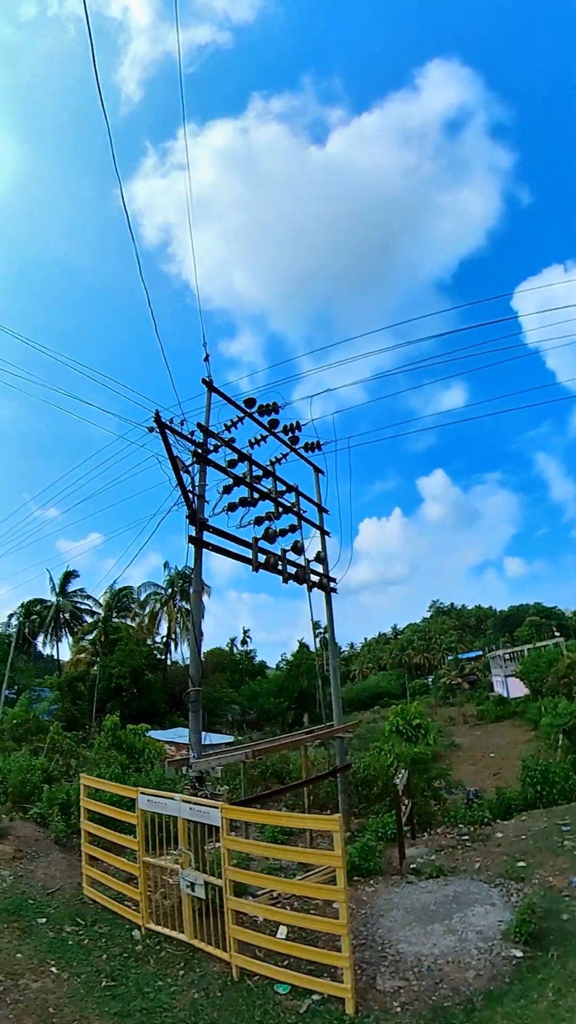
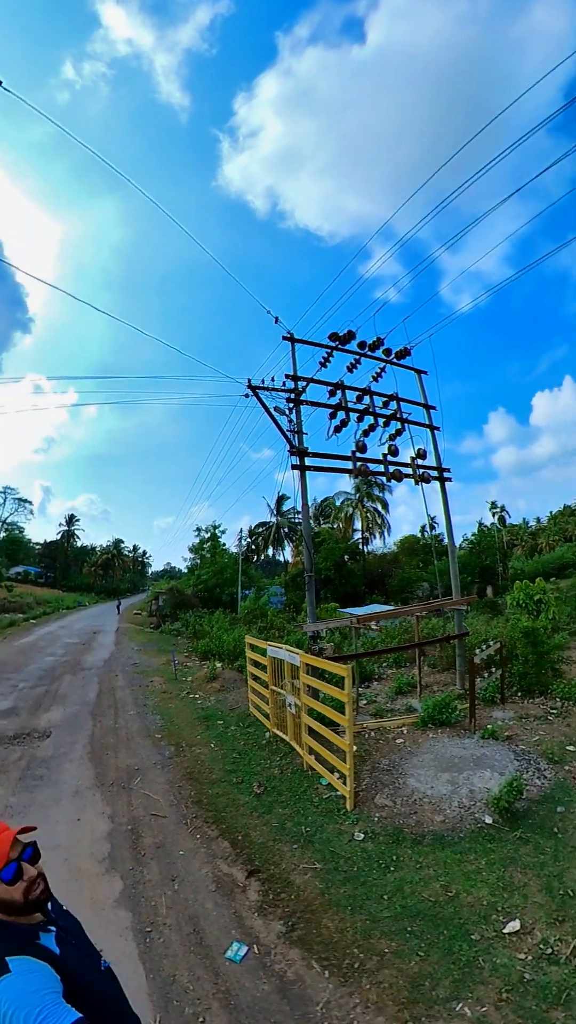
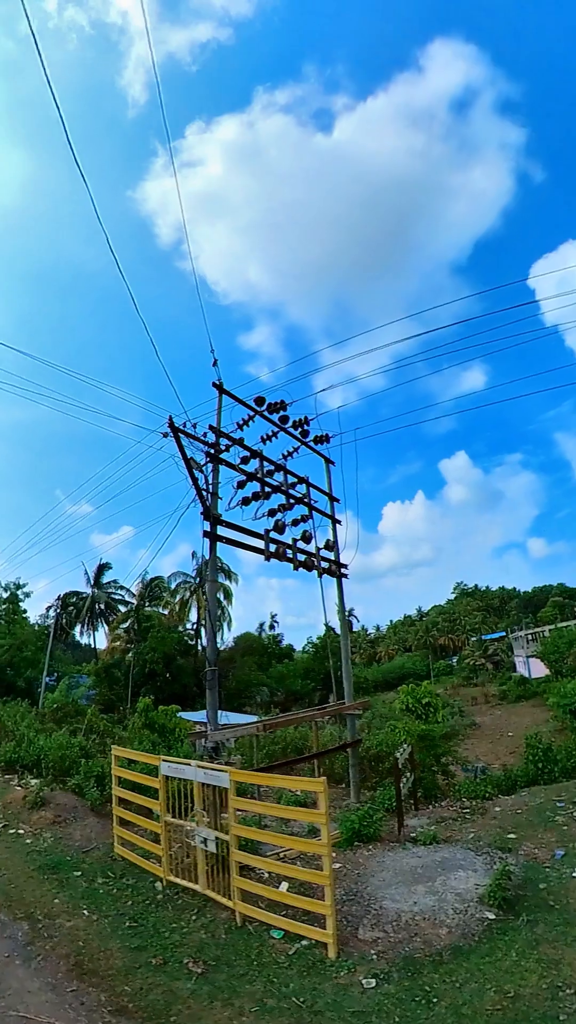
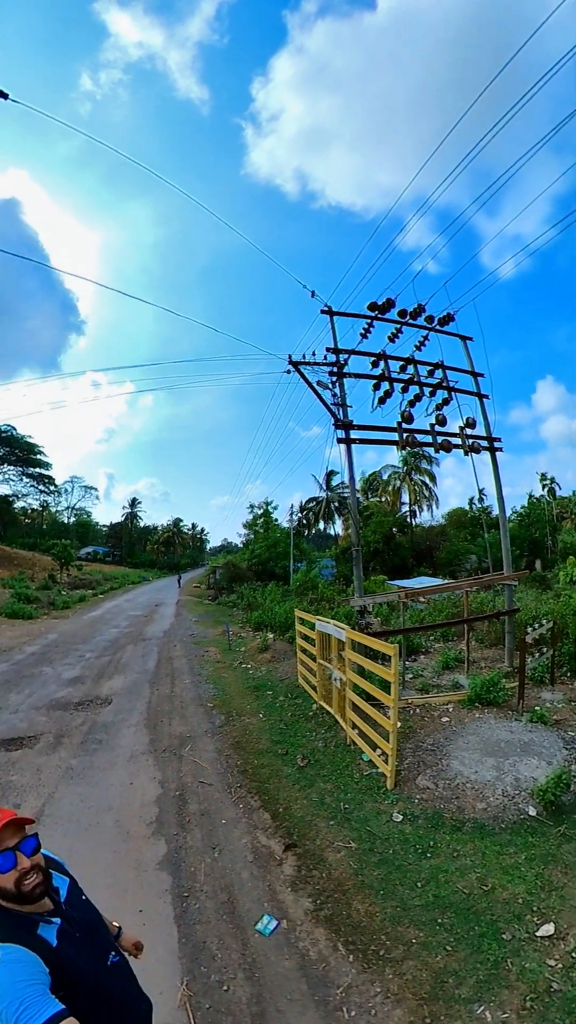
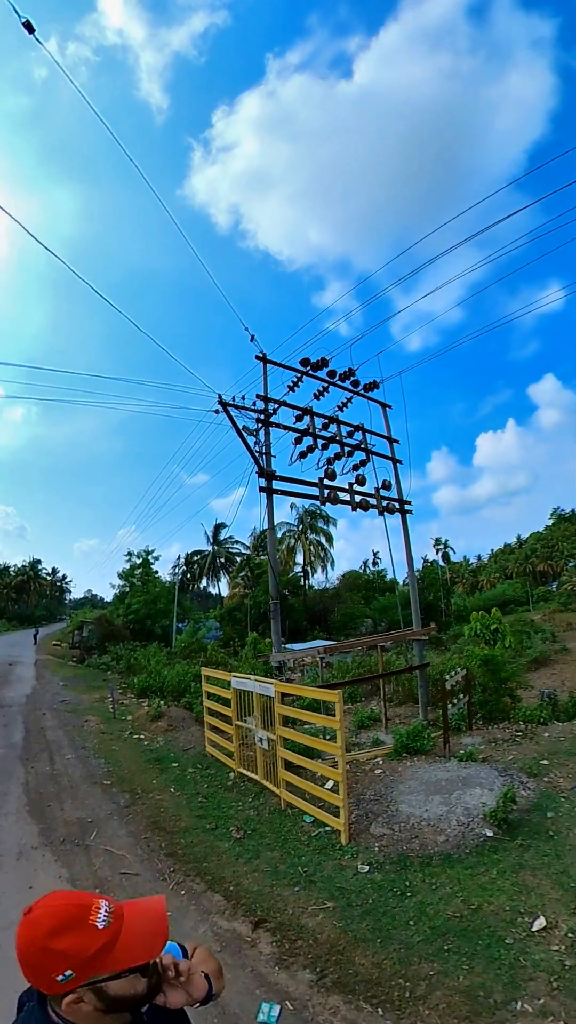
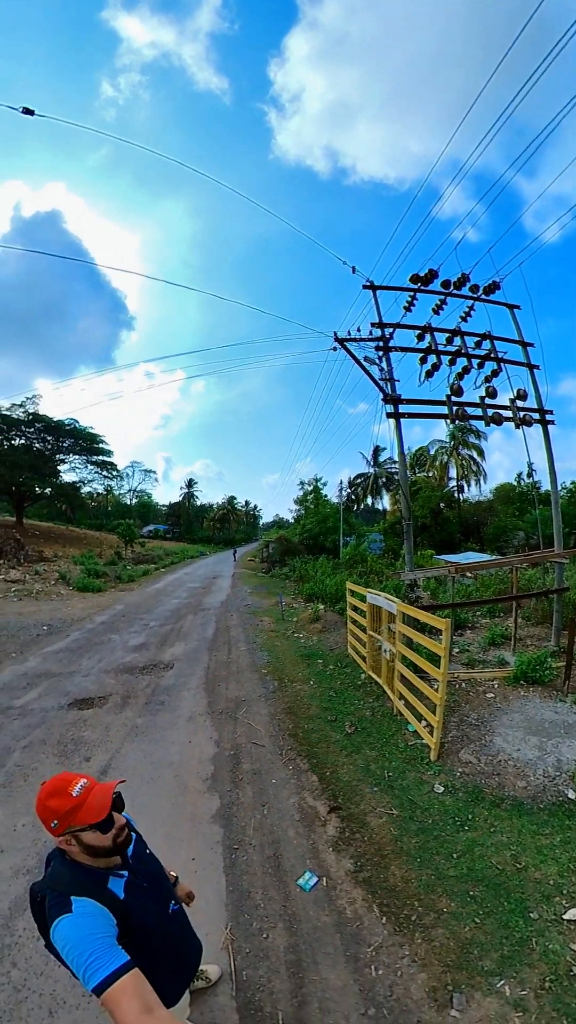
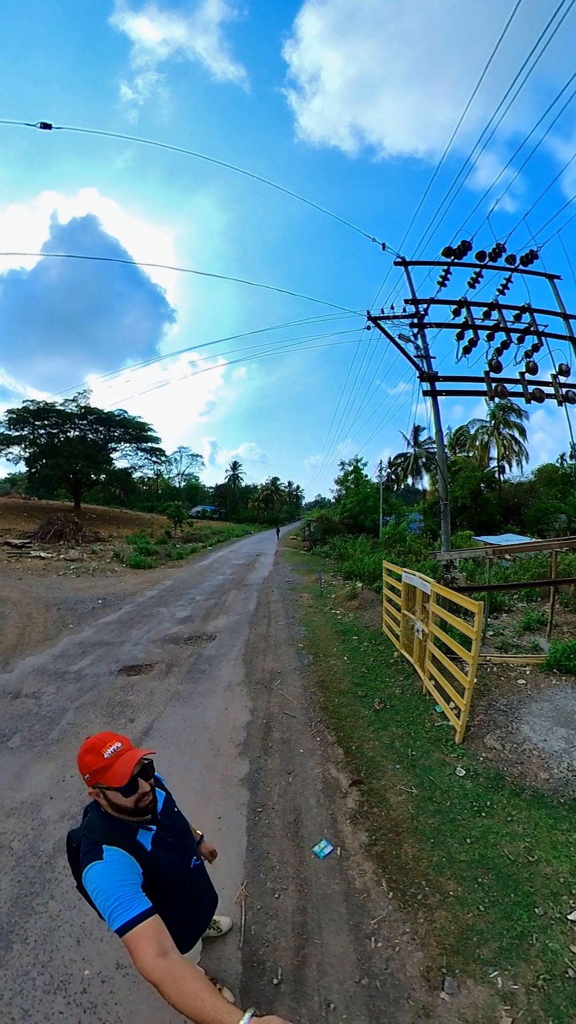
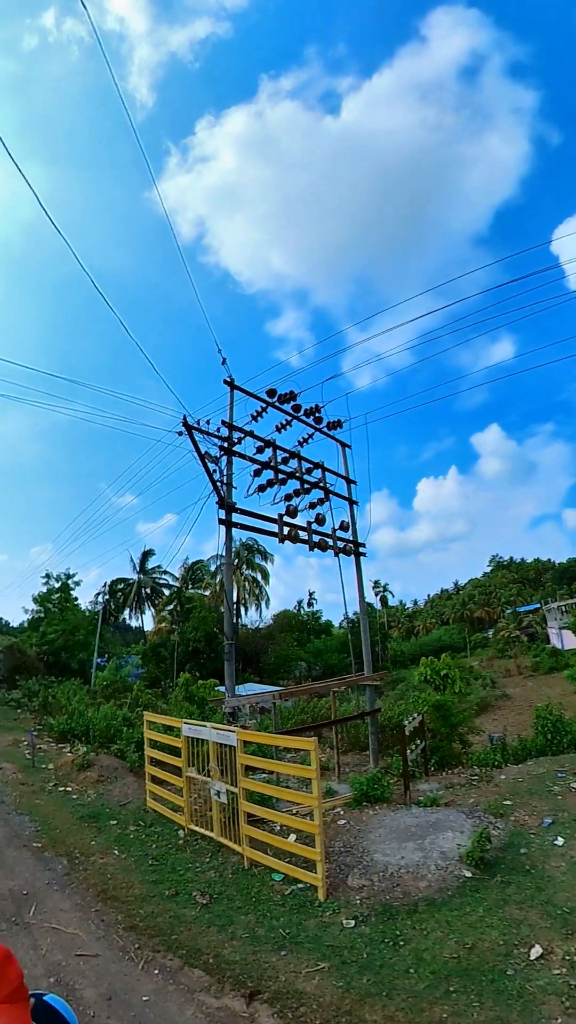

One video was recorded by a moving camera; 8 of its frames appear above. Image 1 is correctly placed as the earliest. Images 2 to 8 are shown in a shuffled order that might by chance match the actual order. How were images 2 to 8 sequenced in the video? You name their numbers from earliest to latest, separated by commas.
3, 8, 5, 2, 4, 6, 7
